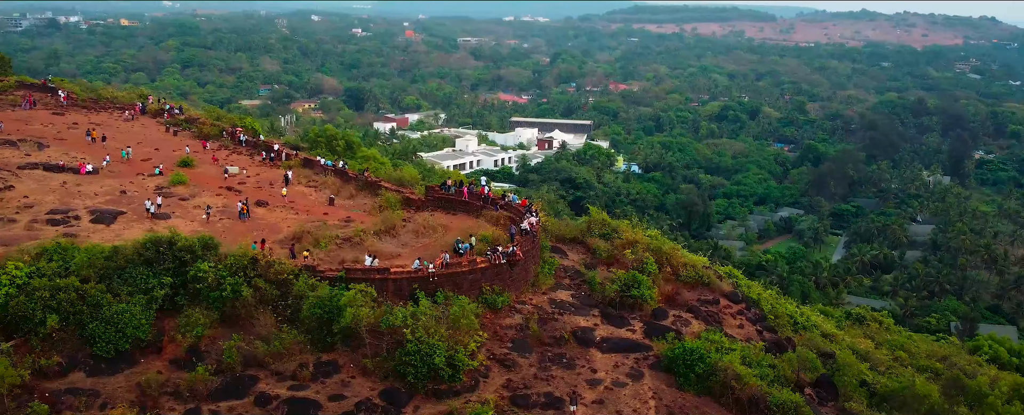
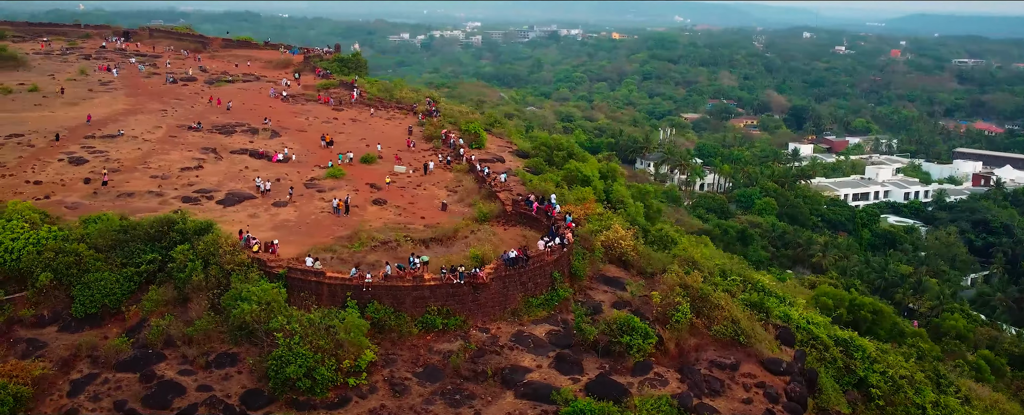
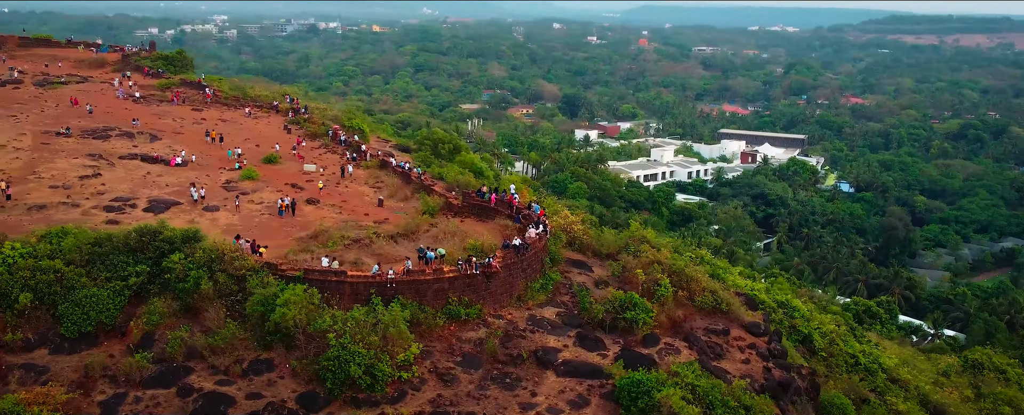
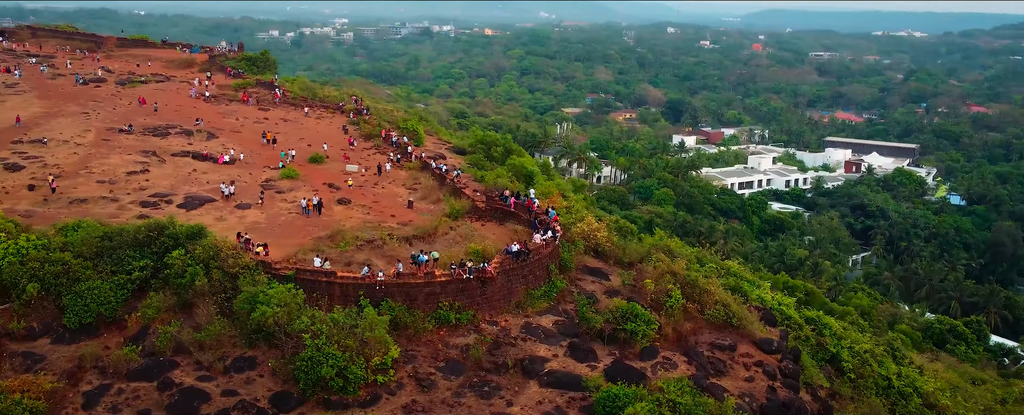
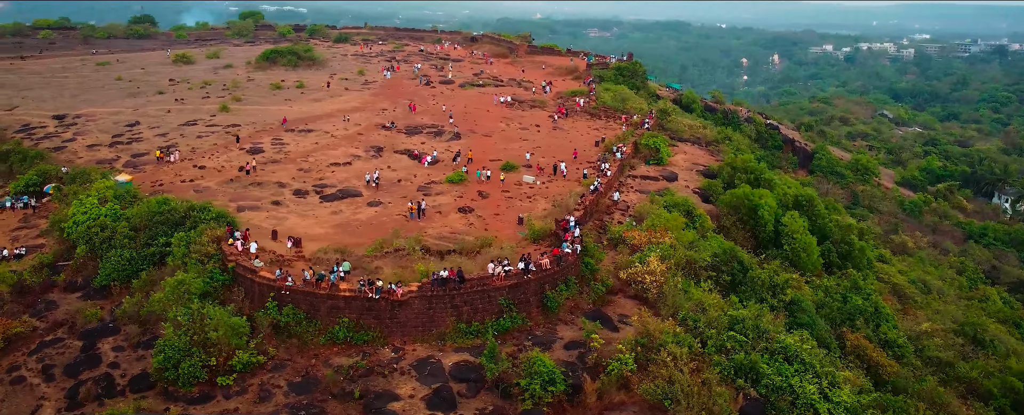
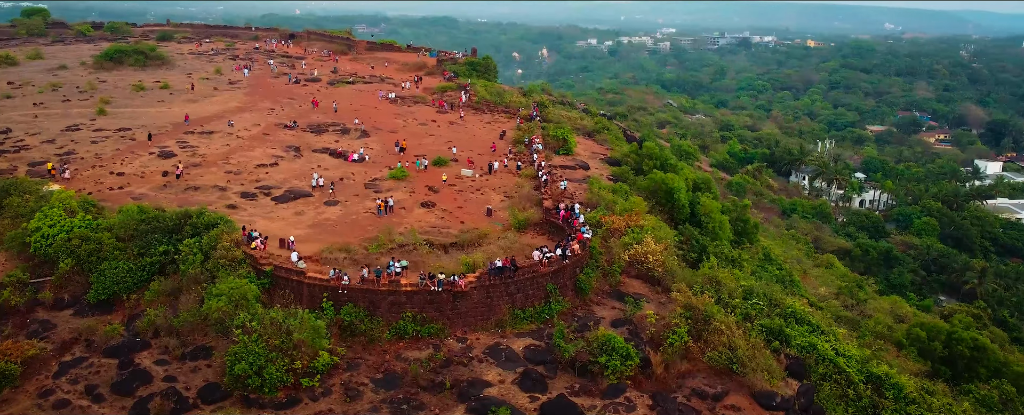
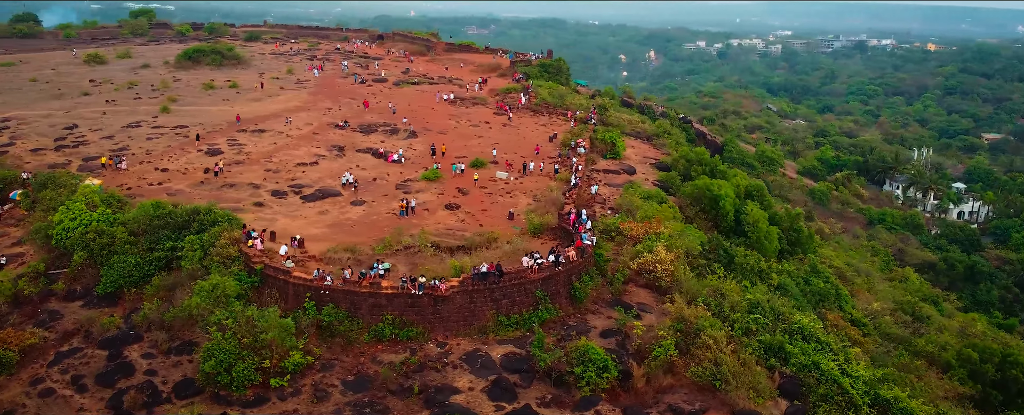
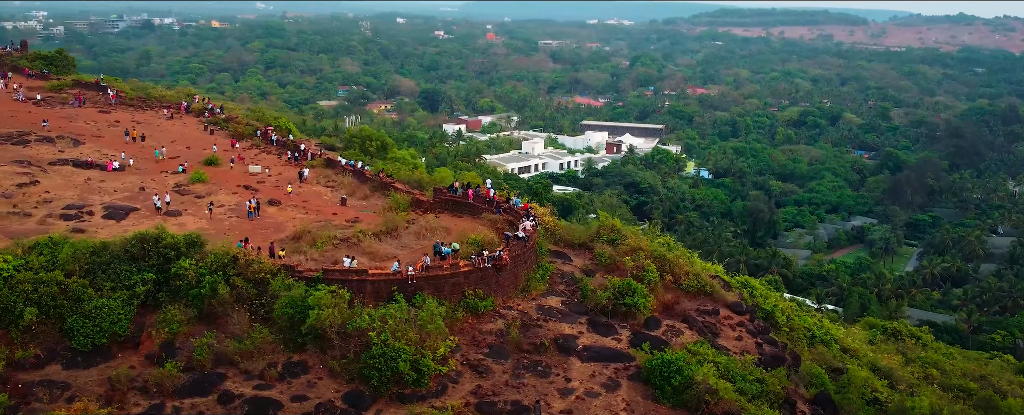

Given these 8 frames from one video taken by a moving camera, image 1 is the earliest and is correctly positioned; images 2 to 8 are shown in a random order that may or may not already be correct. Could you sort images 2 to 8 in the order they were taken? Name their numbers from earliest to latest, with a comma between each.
8, 3, 4, 2, 6, 7, 5
